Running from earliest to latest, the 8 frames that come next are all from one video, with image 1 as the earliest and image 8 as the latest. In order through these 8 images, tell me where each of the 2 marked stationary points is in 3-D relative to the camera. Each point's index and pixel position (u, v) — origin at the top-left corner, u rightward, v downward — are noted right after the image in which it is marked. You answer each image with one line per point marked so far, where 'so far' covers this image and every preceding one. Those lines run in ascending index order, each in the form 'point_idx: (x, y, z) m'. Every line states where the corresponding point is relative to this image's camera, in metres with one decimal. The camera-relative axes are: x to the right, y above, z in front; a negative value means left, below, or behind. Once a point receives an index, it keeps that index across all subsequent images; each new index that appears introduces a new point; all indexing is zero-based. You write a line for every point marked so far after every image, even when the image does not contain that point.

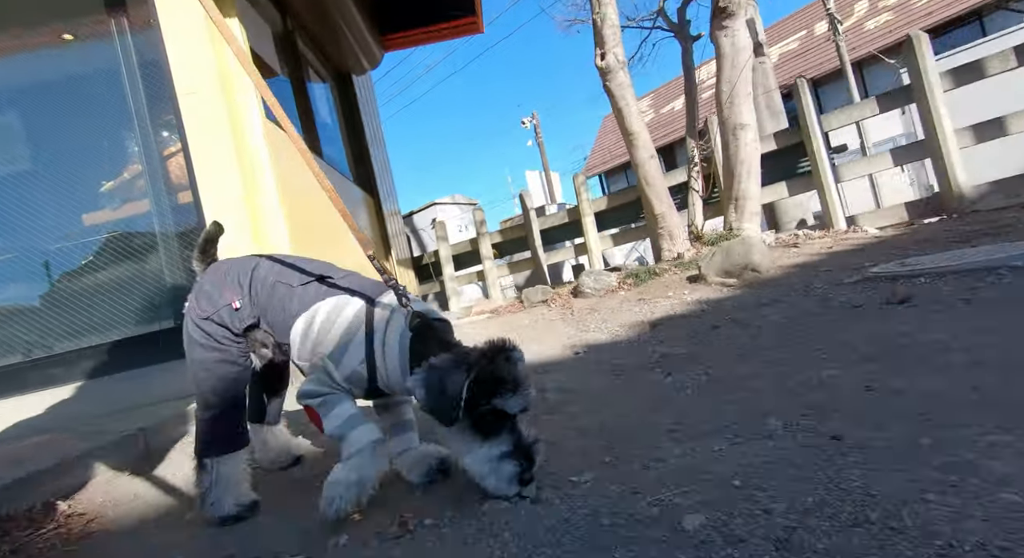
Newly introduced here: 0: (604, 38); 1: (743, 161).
0: (+0.7, +2.0, +4.5) m
1: (+1.8, +0.9, +4.4) m
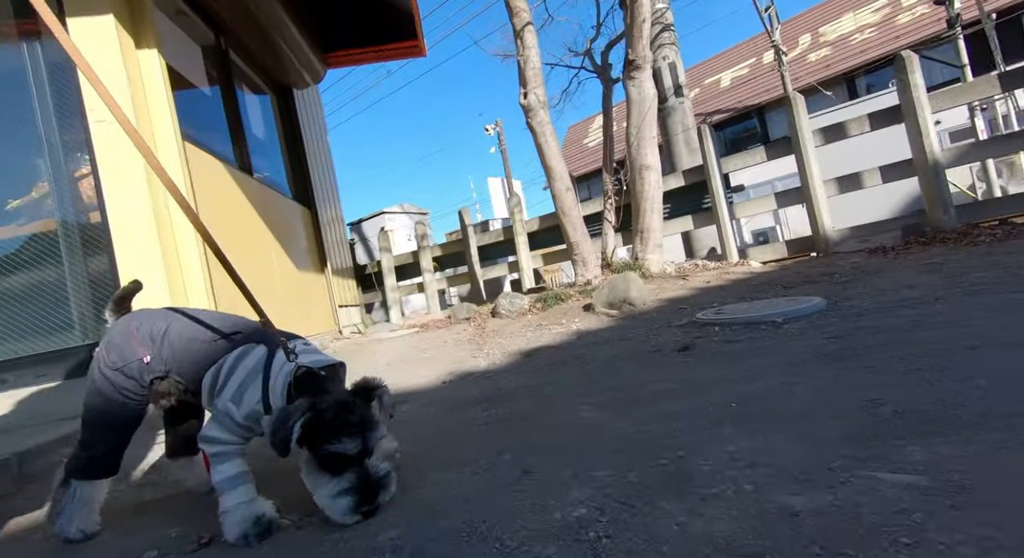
0: (+0.1, +1.8, +4.9) m
1: (+1.2, +0.7, +4.9) m
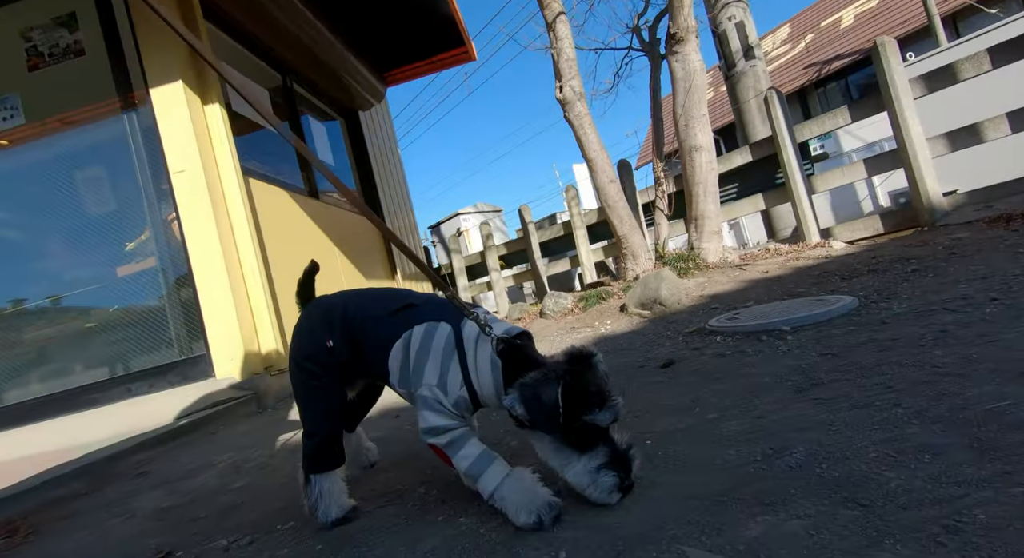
0: (+0.4, +1.8, +4.7) m
1: (+1.6, +0.8, +4.5) m
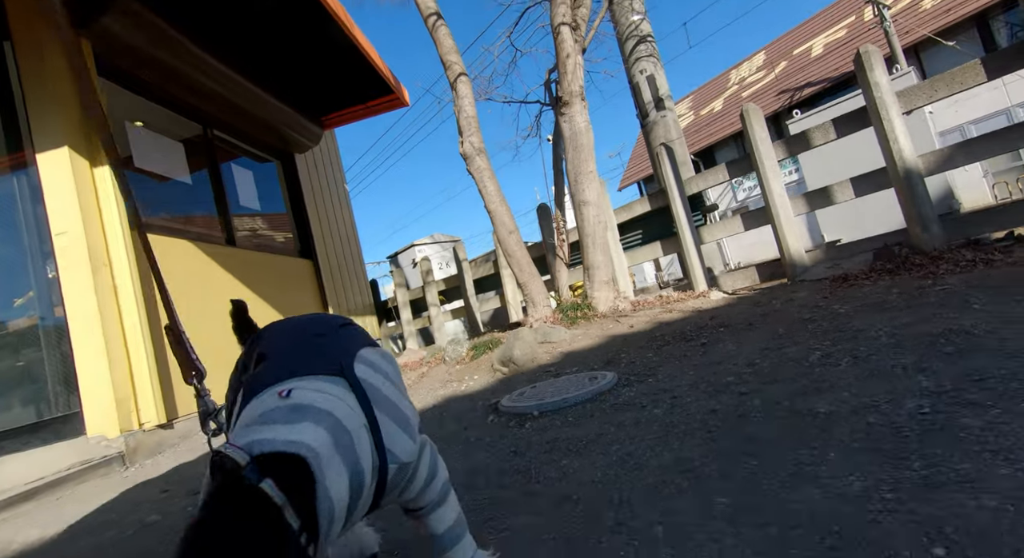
0: (-0.5, +1.4, +5.0) m
1: (+0.7, +0.4, +4.7) m
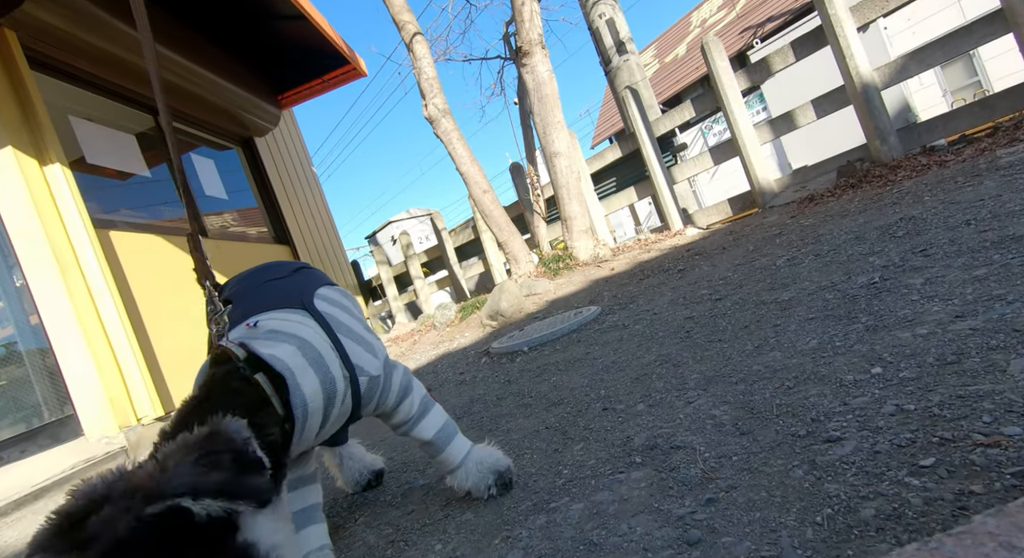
0: (-0.8, +1.7, +4.9) m
1: (+0.4, +0.8, +4.8) m
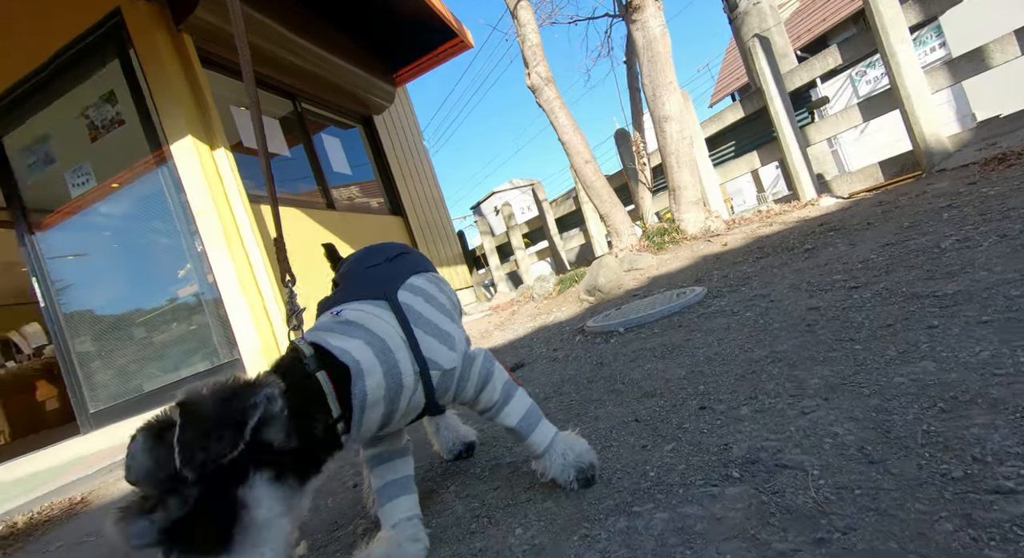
0: (+0.1, +1.9, +4.8) m
1: (+1.3, +1.0, +4.5) m
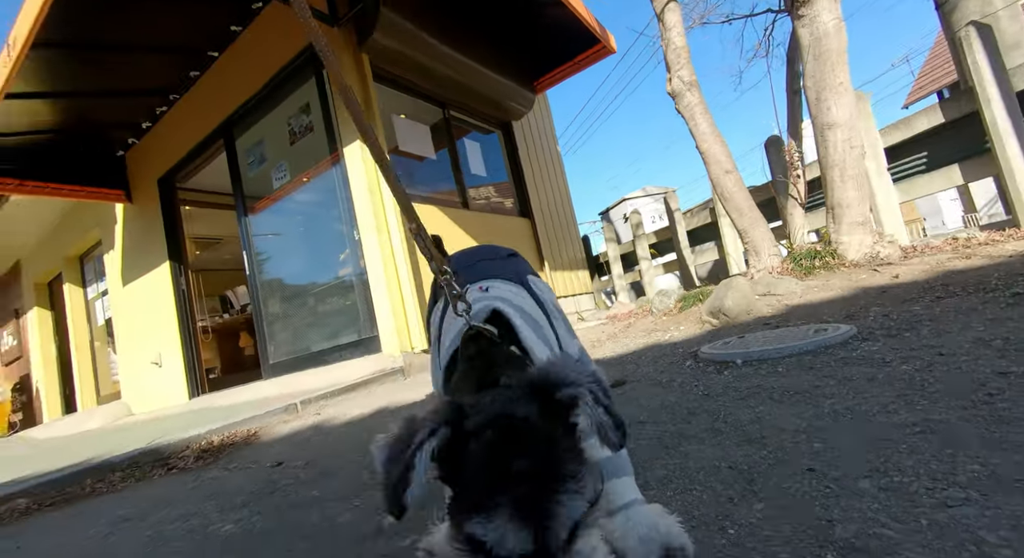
0: (+1.3, +1.8, +4.5) m
1: (+2.3, +0.8, +3.9) m
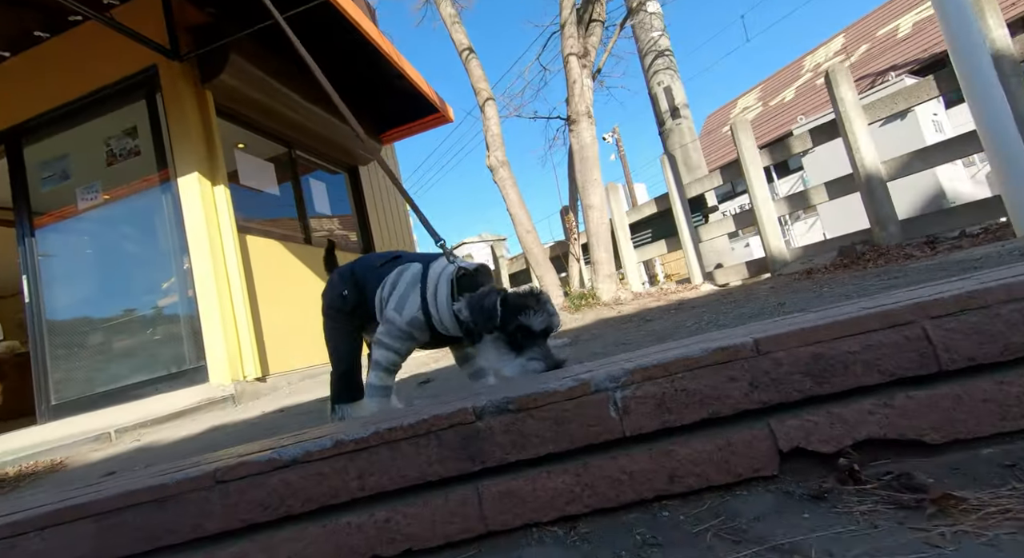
0: (-0.2, +1.5, +5.8) m
1: (+0.9, +0.5, +5.4) m
